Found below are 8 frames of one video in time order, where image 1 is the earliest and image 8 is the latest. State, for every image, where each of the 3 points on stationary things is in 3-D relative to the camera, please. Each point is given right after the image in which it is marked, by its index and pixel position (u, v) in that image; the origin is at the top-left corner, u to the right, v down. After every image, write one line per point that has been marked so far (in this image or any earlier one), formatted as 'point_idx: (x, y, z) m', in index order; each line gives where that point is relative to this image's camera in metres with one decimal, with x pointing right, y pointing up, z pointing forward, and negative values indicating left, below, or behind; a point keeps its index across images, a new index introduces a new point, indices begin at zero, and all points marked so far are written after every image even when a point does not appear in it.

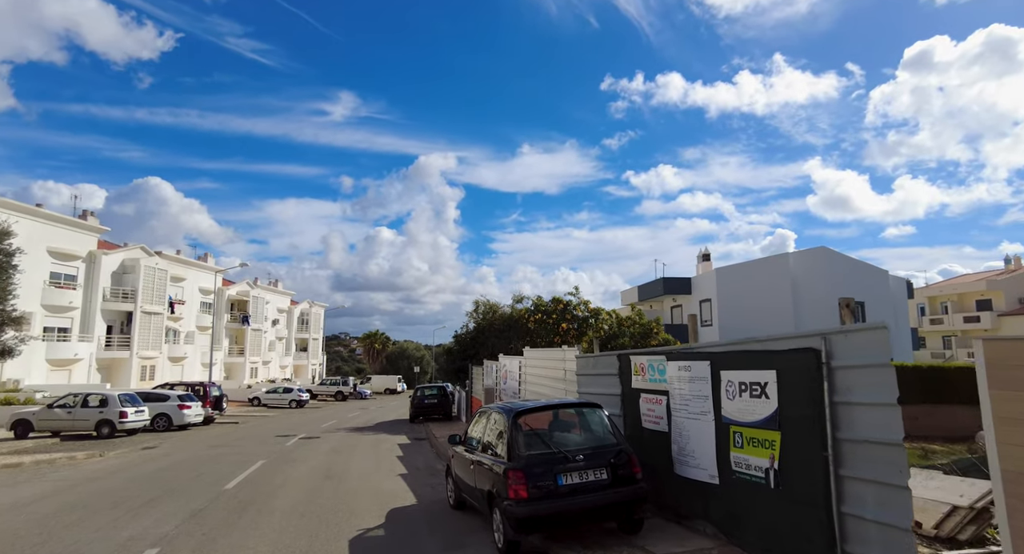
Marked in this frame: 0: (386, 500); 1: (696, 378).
0: (-2.1, -3.8, +9.5) m
1: (+2.2, -1.2, +6.7) m
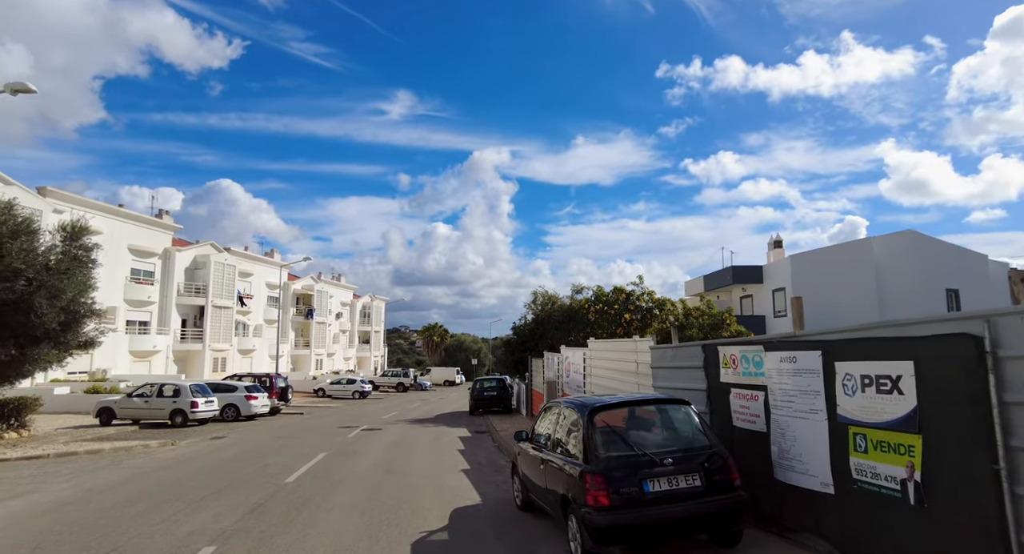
0: (-1.0, -3.5, +9.0) m
1: (+2.9, -0.9, +5.7) m
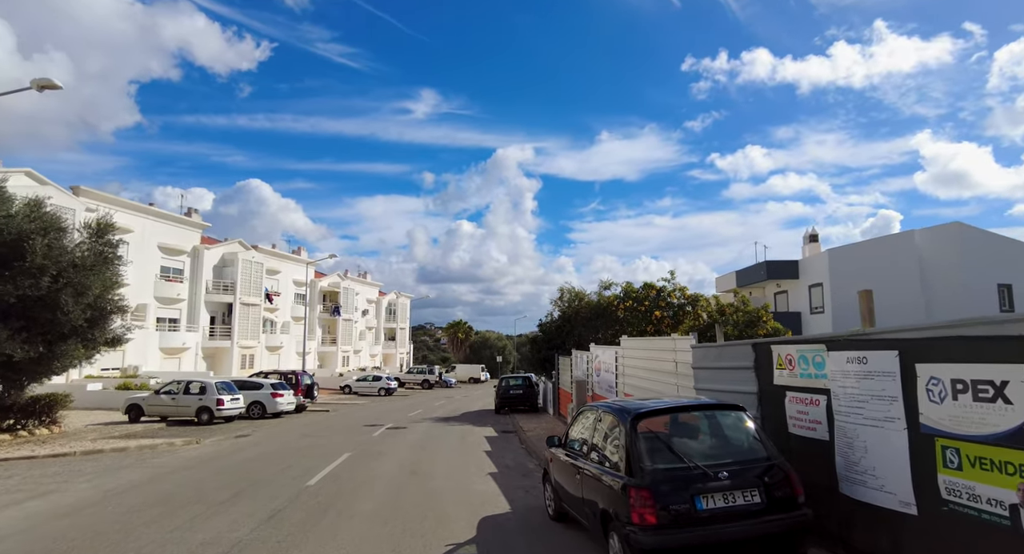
0: (-0.5, -3.5, +8.5) m
1: (+3.2, -0.9, +5.1) m
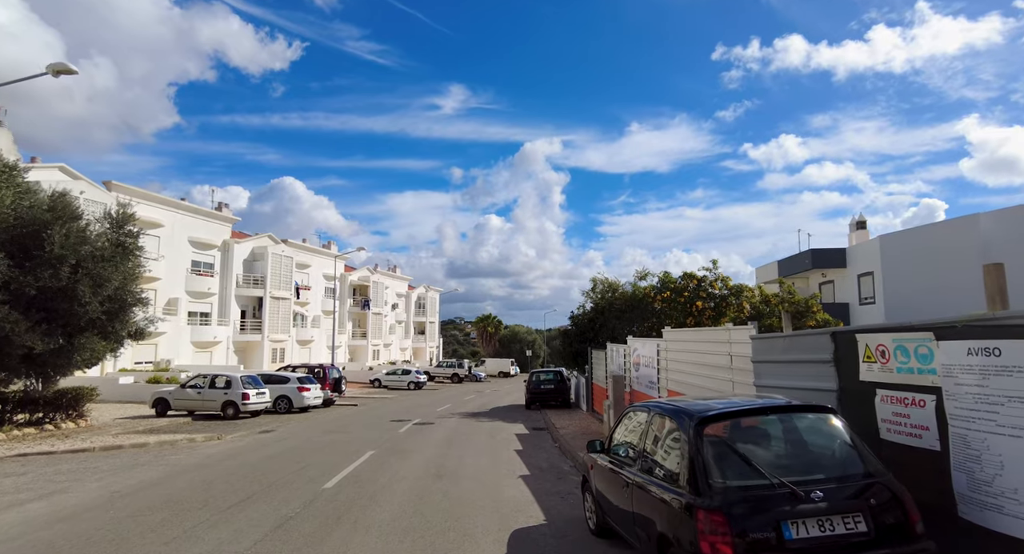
0: (-0.1, -3.2, +7.7) m
1: (+3.5, -0.6, +4.0) m
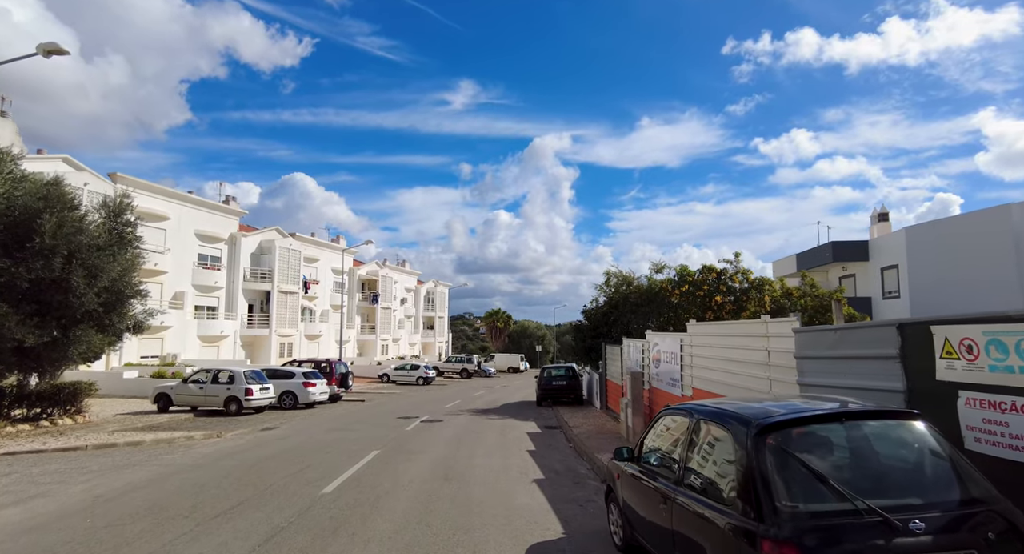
0: (+0.1, -3.1, +6.9) m
1: (+3.6, -0.5, +3.2) m
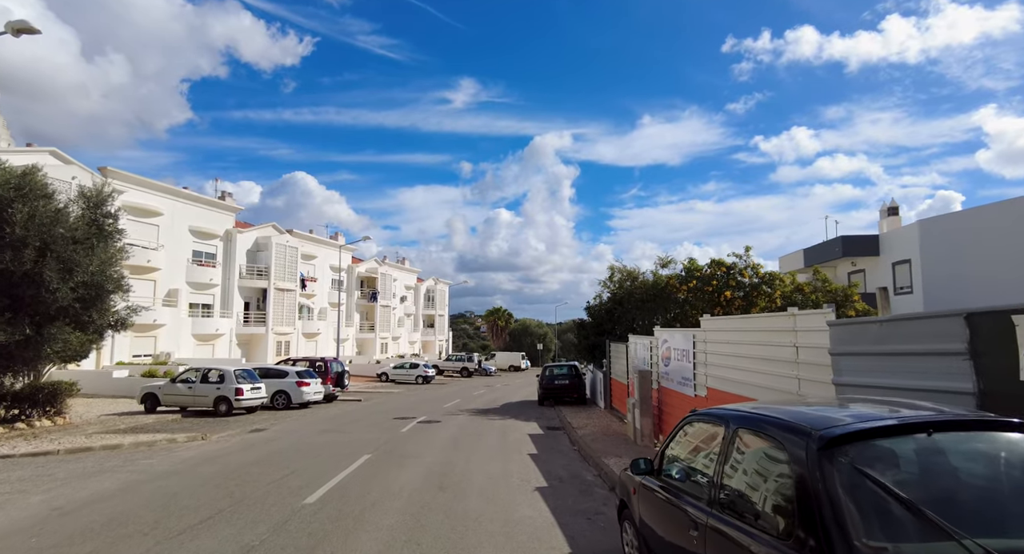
0: (+0.1, -2.9, +6.2) m
1: (+3.6, -0.4, +2.4) m
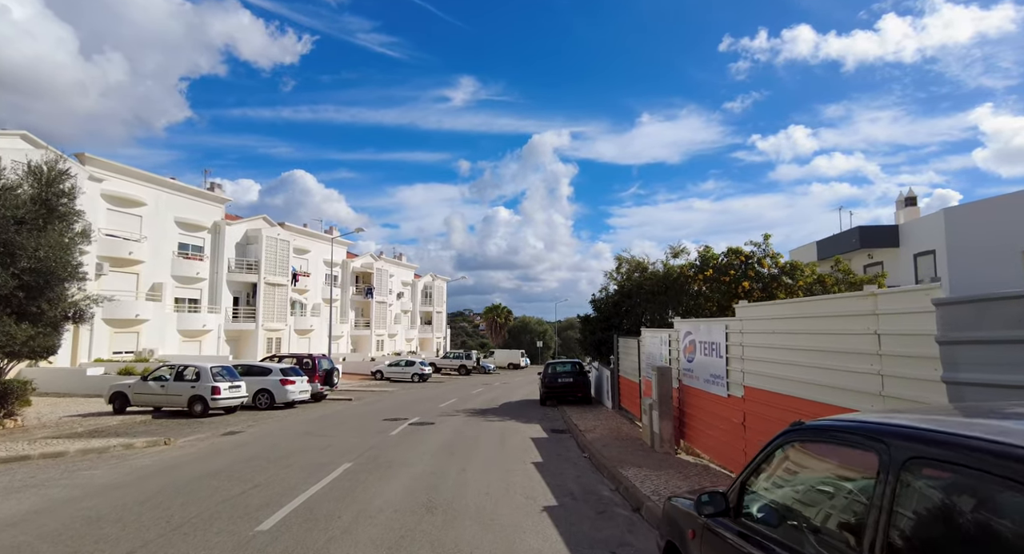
0: (+0.2, -2.6, +4.7) m
1: (+3.7, -0.1, +1.0) m
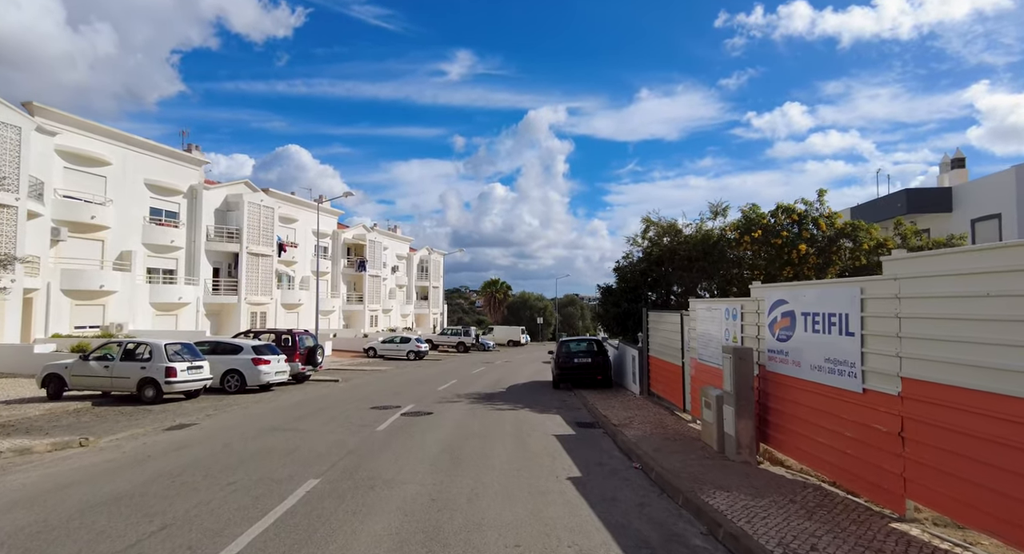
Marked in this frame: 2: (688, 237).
0: (+0.6, -2.1, +2.0) m
1: (+4.1, +0.2, -1.9) m
2: (+5.4, +1.2, +17.6) m
